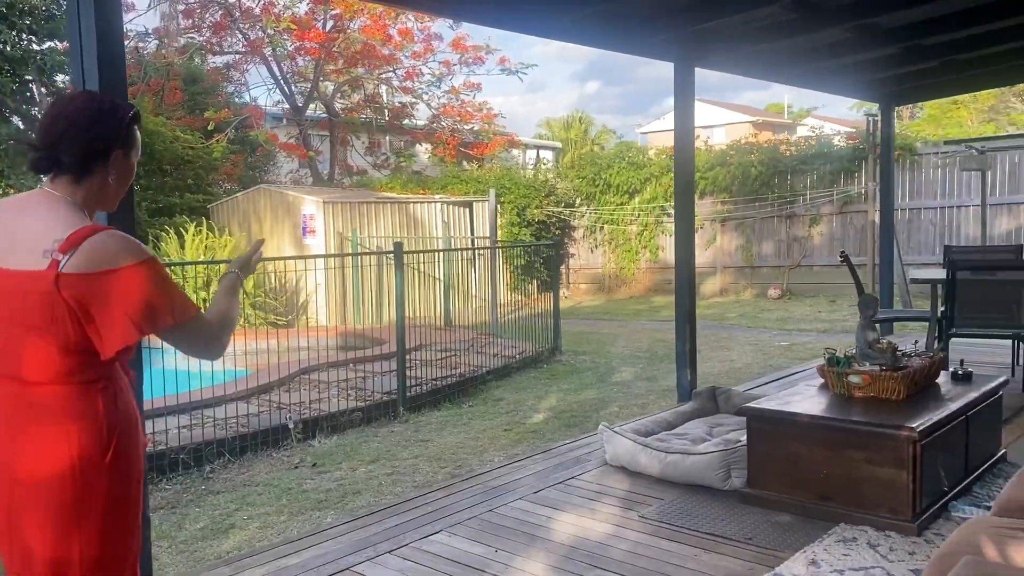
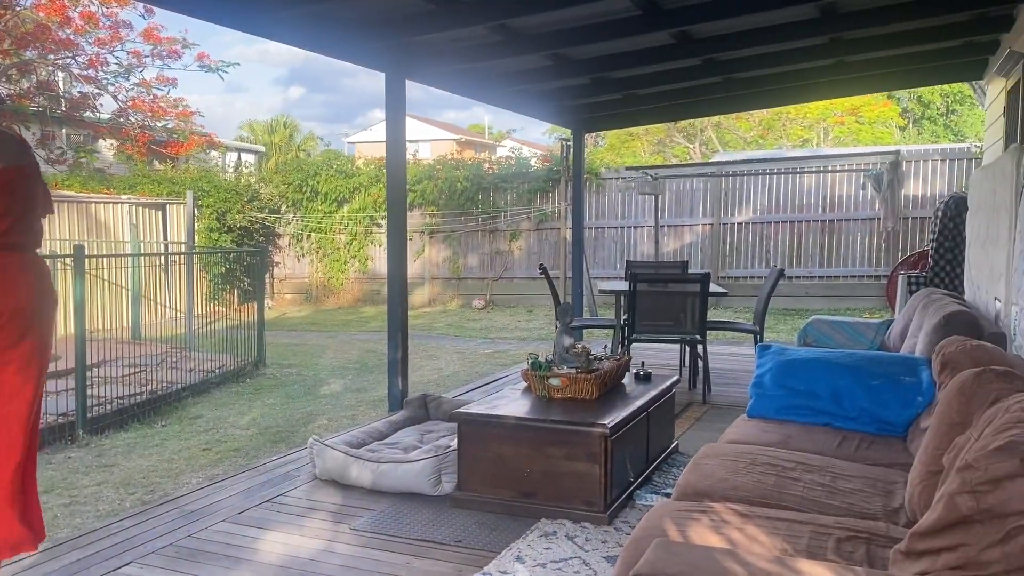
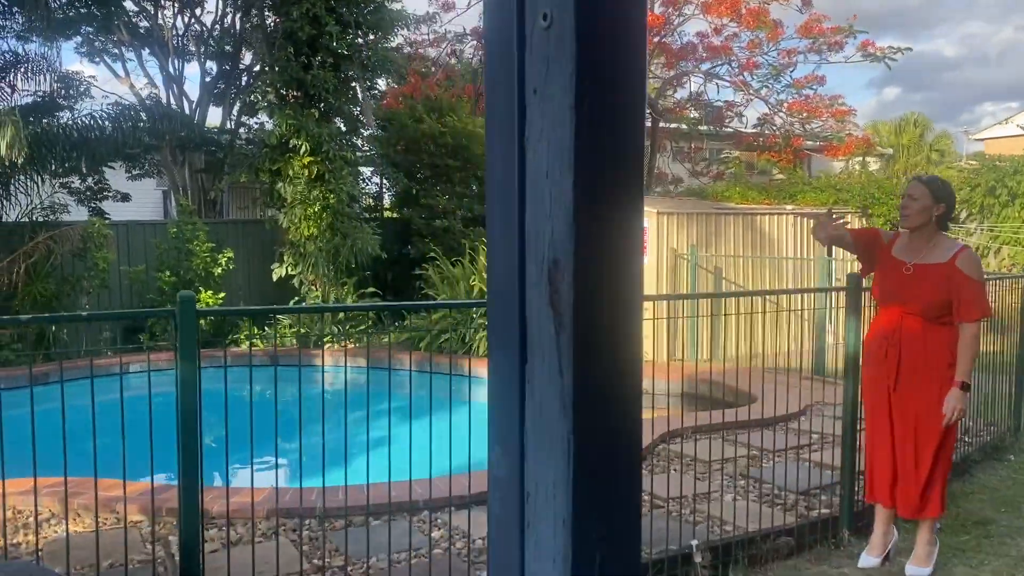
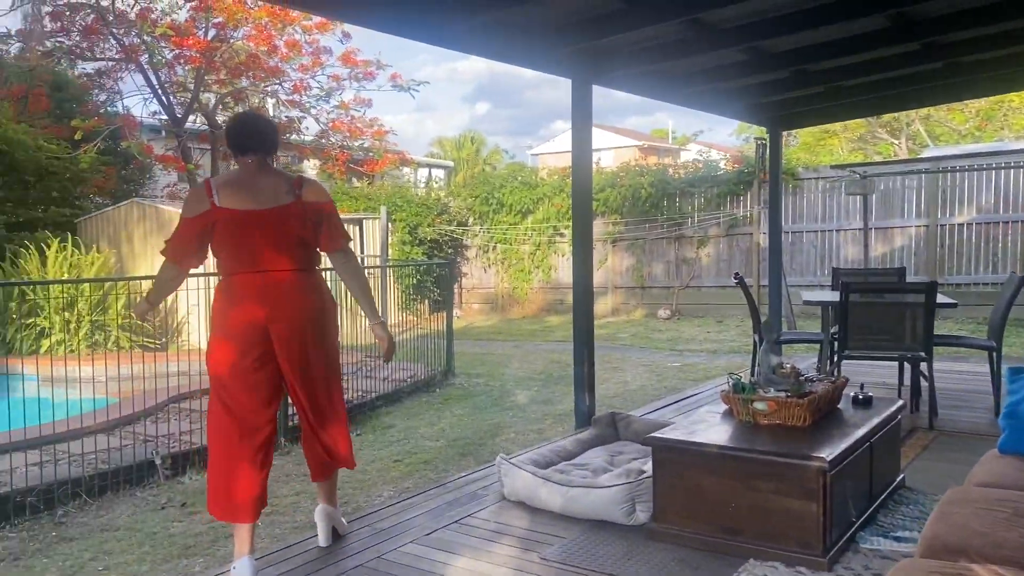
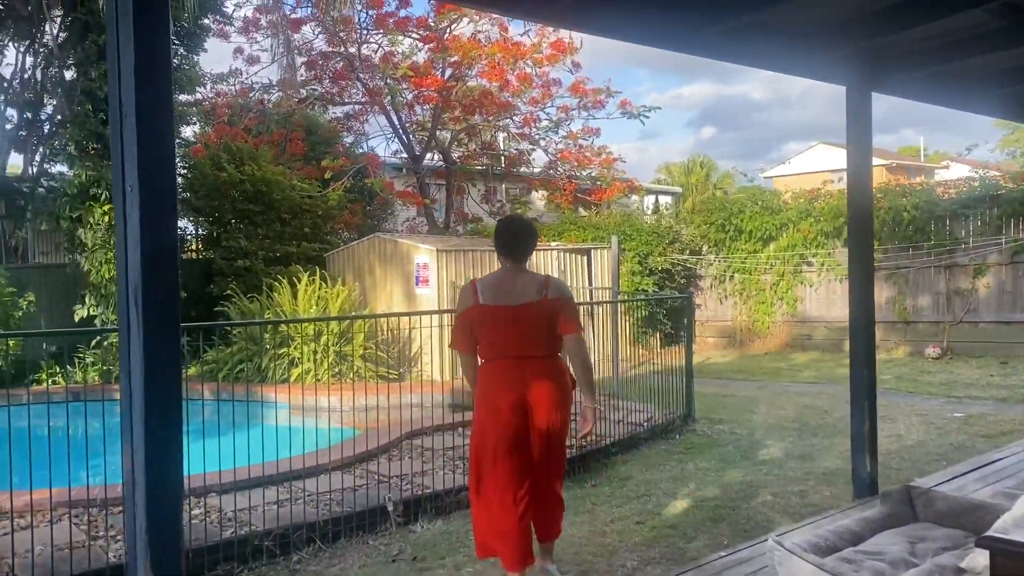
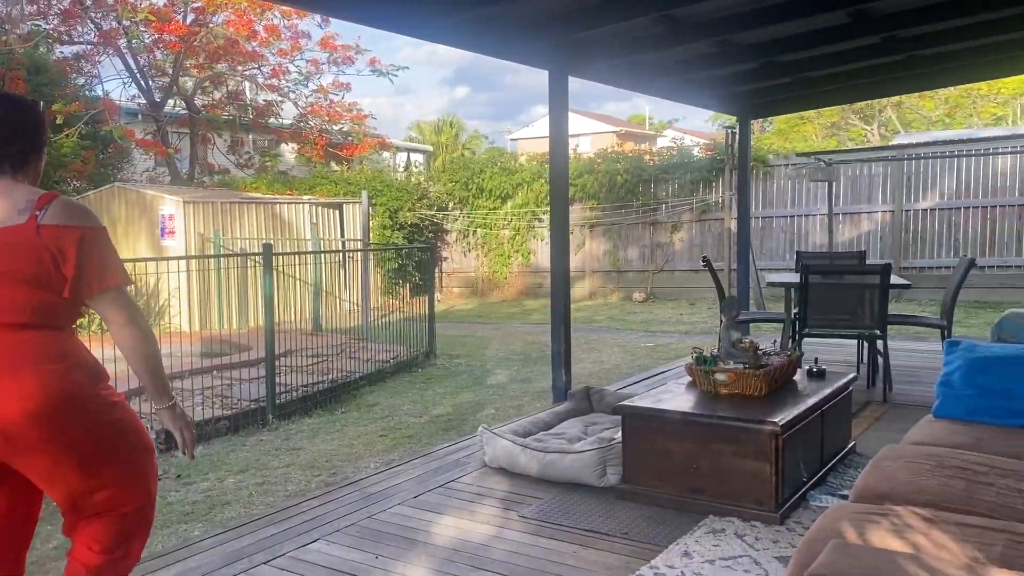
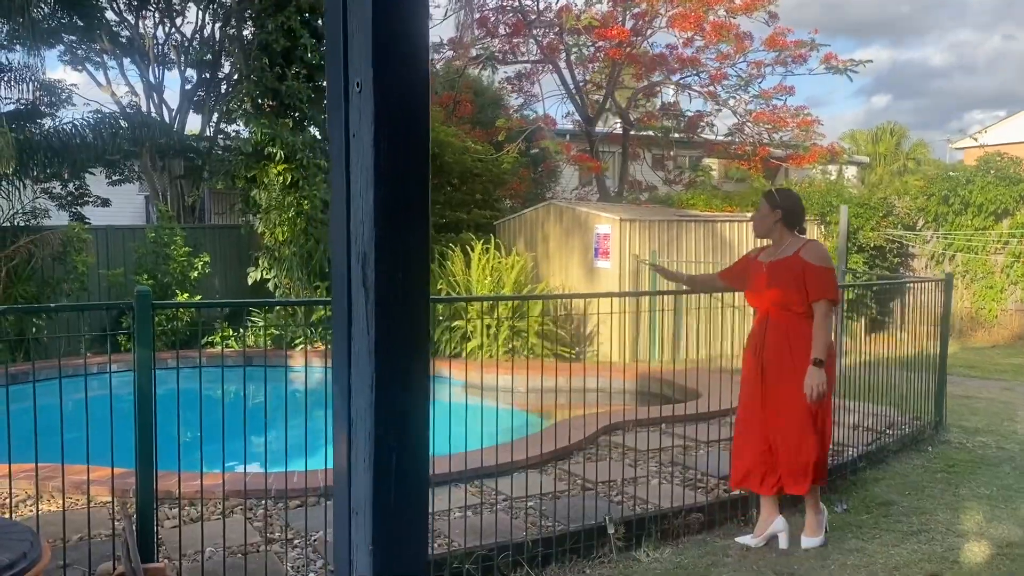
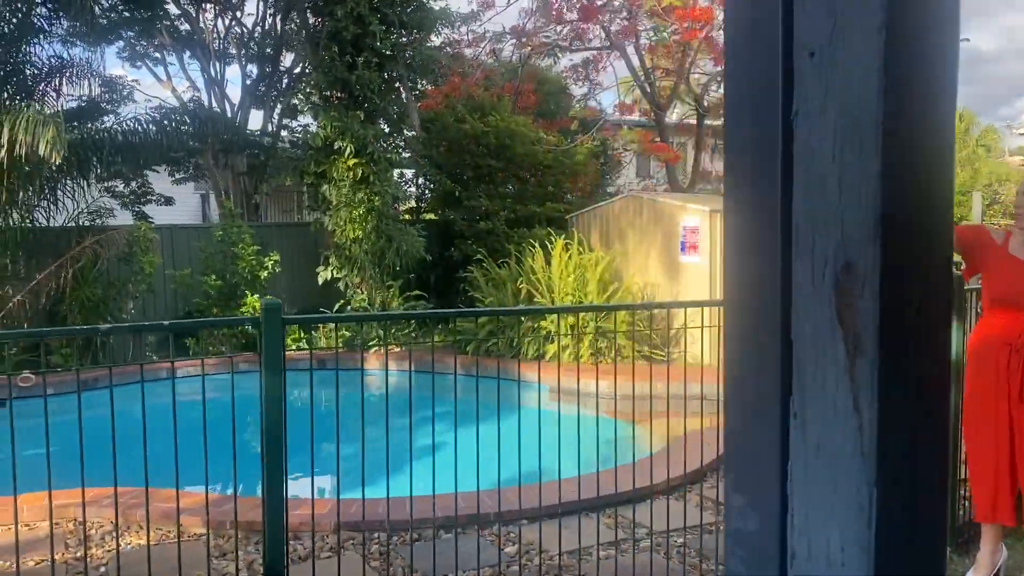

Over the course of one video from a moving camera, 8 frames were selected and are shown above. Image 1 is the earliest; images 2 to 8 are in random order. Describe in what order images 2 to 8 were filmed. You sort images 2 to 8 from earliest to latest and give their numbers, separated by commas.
6, 2, 4, 5, 7, 3, 8
